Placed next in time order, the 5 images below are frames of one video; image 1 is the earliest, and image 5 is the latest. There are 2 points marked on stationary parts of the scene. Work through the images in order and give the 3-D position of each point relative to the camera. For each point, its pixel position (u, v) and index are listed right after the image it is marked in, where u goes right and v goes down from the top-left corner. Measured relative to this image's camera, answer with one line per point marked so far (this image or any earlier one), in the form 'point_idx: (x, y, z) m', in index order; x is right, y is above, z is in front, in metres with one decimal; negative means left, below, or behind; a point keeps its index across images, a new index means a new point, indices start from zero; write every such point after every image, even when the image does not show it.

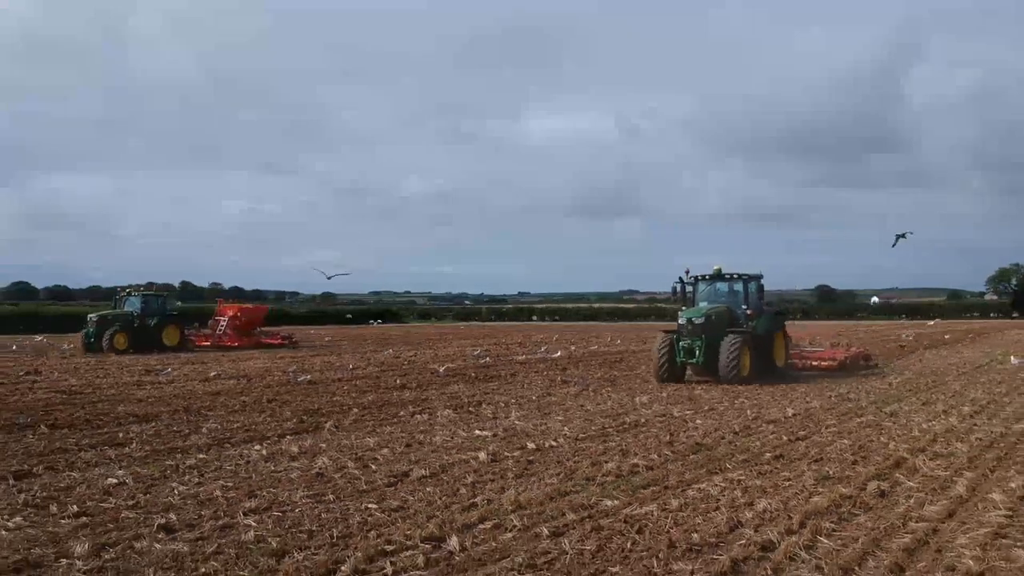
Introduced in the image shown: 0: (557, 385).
0: (+0.9, -2.0, +17.8) m
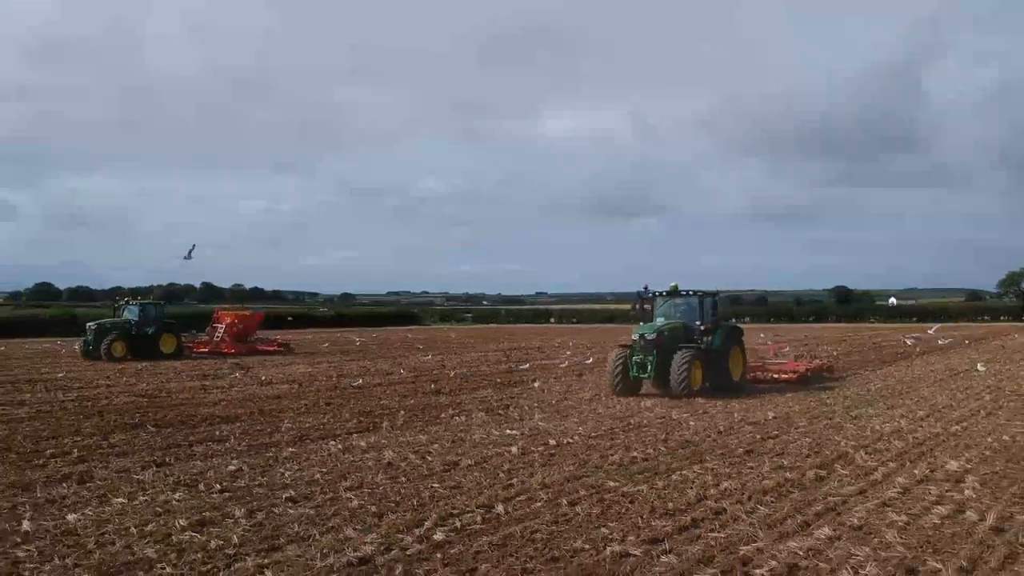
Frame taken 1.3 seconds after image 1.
0: (+1.4, -2.3, +20.2) m
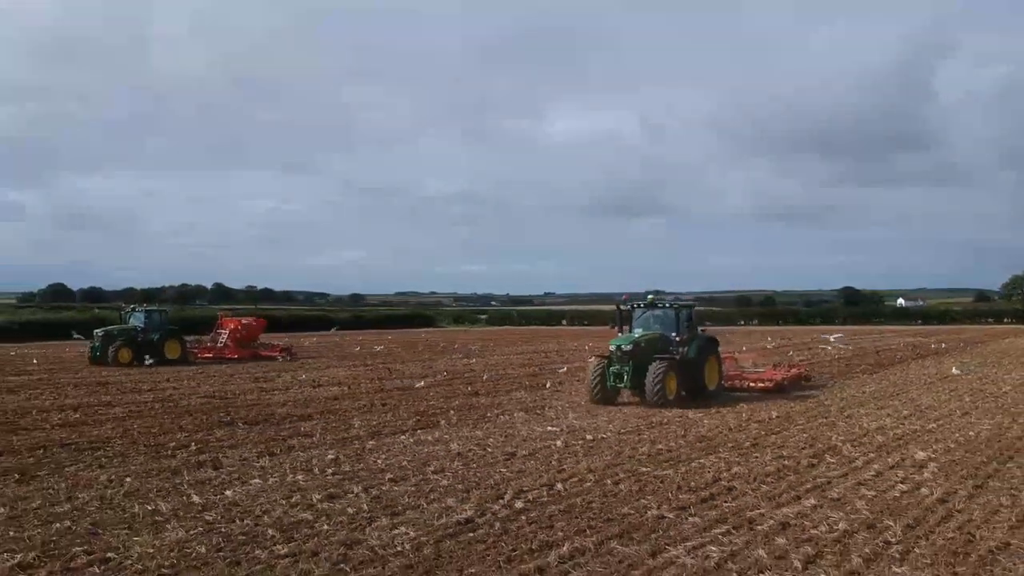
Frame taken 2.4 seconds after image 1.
0: (+1.4, -2.5, +20.8) m
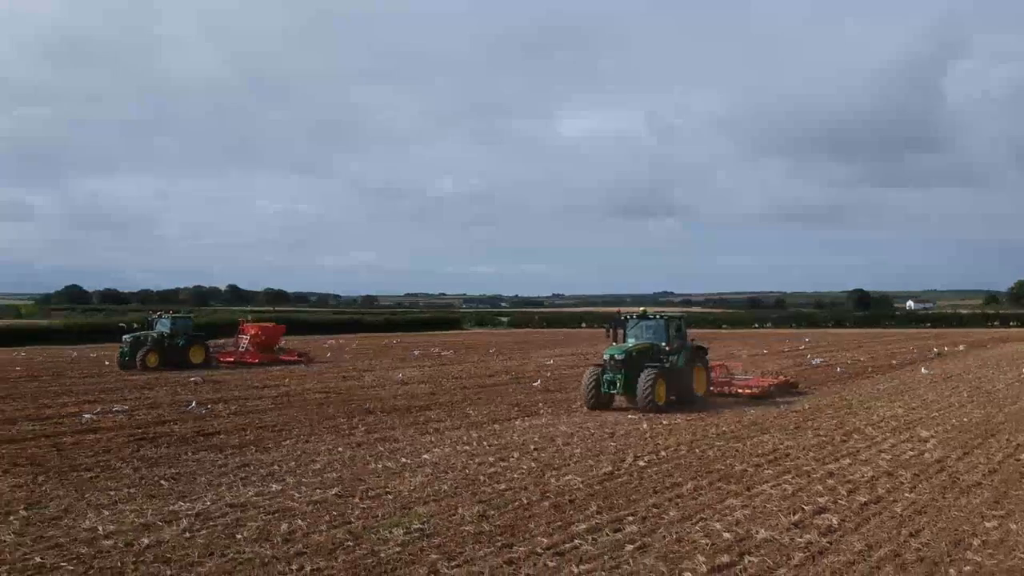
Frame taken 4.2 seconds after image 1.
0: (+1.4, -2.9, +22.4) m
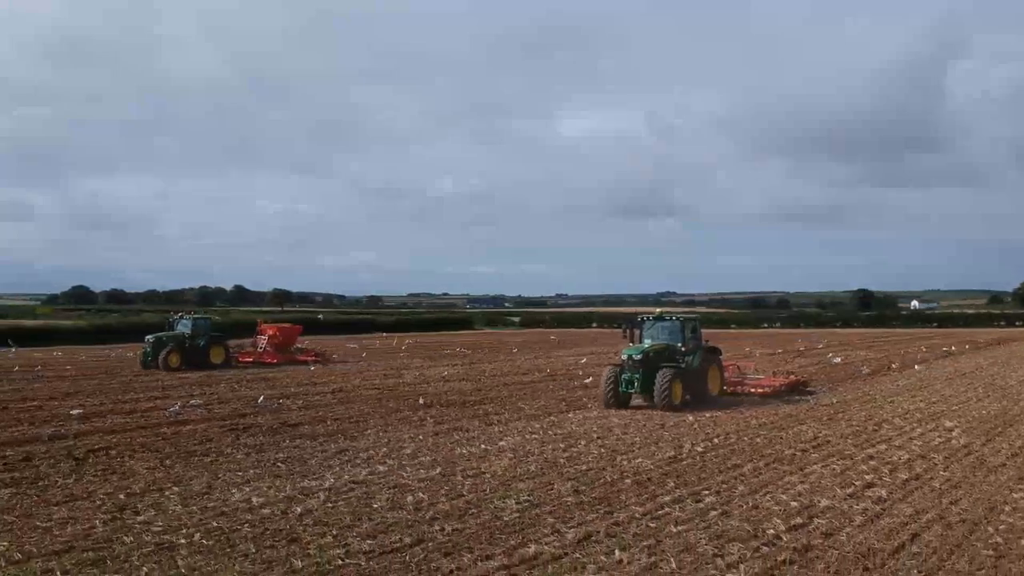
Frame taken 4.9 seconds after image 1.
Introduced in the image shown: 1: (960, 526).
0: (+2.1, -2.9, +23.2) m
1: (+2.5, -1.3, +4.9) m
